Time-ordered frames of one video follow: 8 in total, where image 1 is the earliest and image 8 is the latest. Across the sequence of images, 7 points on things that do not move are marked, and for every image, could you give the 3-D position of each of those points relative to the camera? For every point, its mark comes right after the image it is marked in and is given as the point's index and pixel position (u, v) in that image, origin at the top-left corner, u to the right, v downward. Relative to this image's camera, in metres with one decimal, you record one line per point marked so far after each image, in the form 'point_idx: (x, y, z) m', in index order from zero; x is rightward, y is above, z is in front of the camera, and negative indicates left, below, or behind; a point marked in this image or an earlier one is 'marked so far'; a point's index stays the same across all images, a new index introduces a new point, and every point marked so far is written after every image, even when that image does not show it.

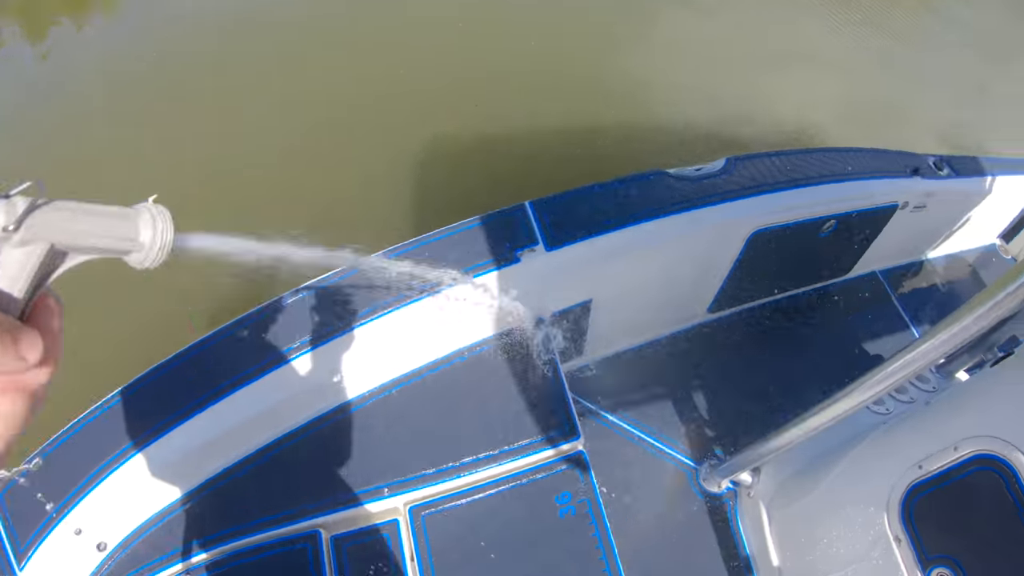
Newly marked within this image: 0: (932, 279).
0: (+2.9, +0.1, +4.7) m
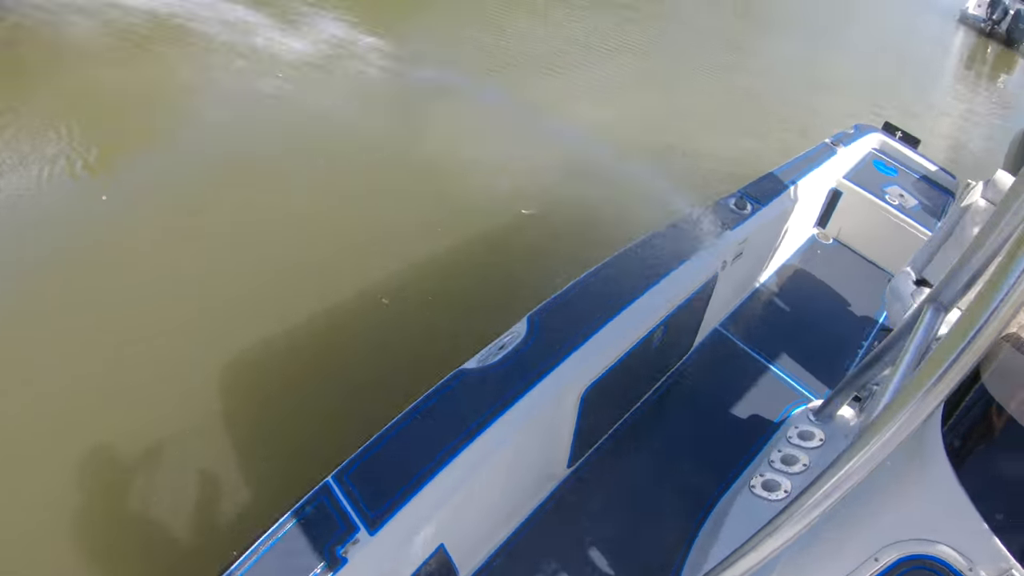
0: (+1.7, 0.0, +4.4) m
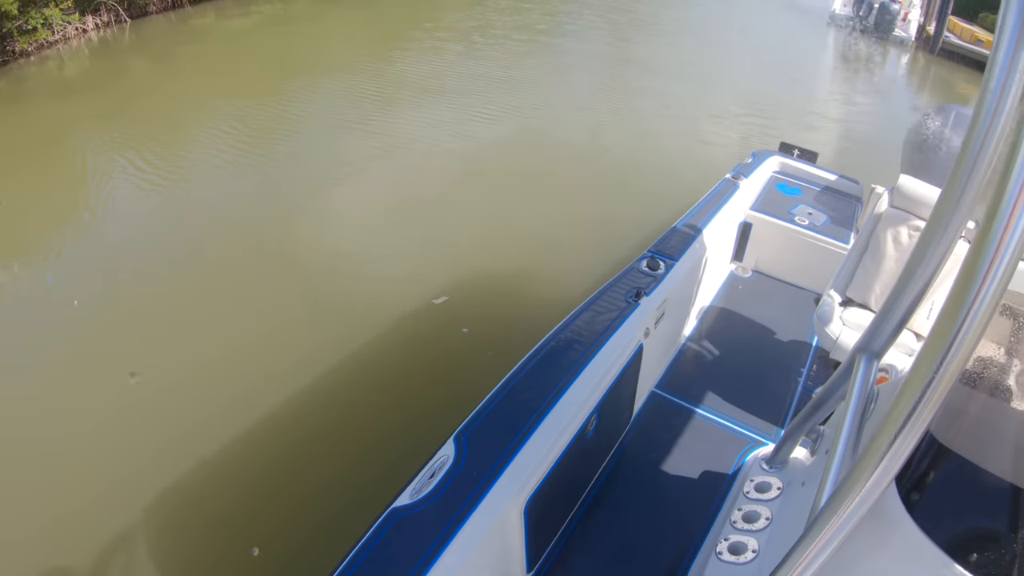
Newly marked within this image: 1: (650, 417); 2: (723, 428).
0: (+1.2, -0.3, +4.3) m
1: (+0.8, -0.7, +3.8) m
2: (+1.2, -0.8, +3.8) m
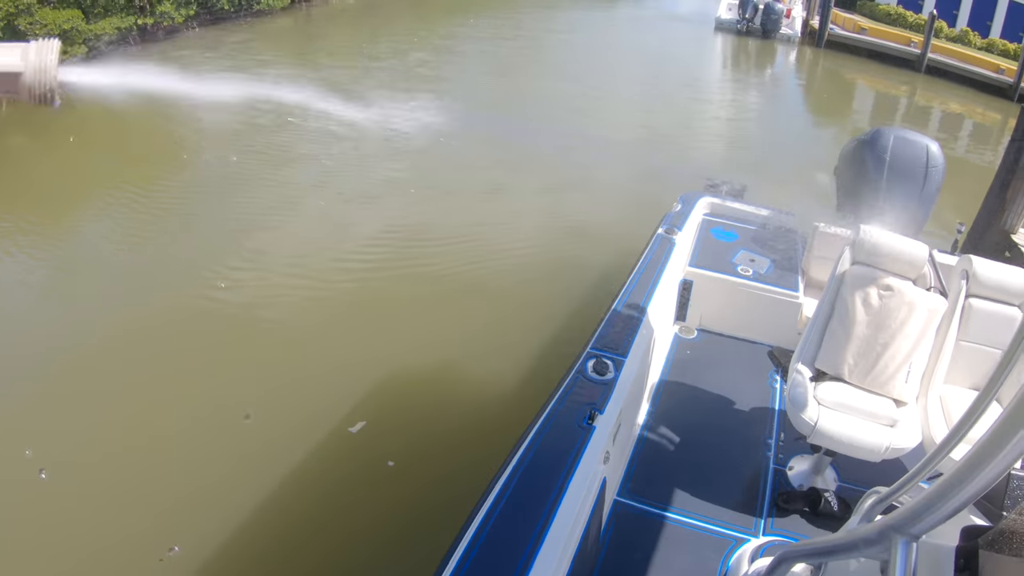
0: (+0.8, -0.8, +3.8) m
1: (+0.6, -1.2, +3.3) m
2: (+1.0, -1.2, +3.3) m
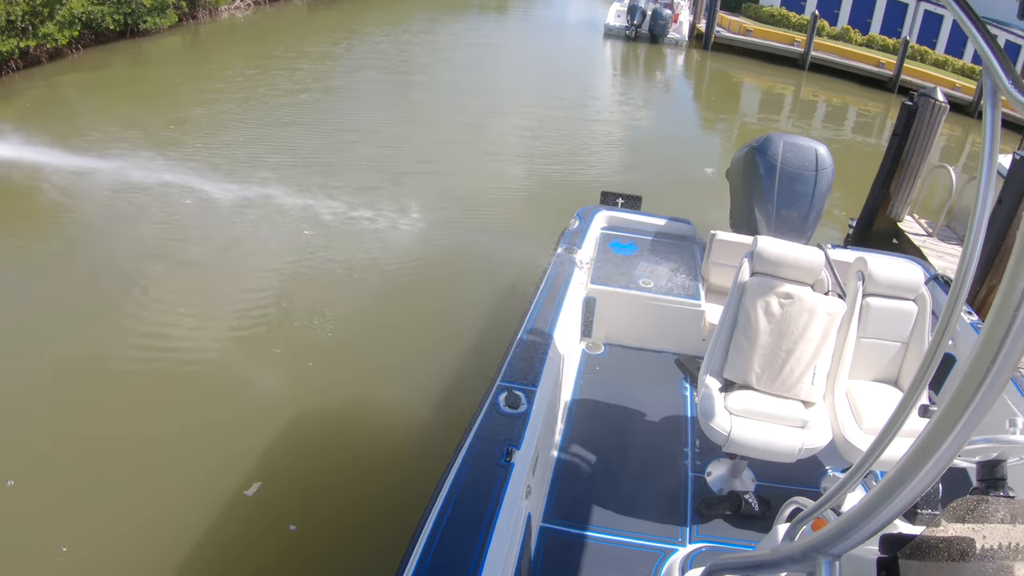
0: (+0.3, -0.9, +3.7) m
1: (+0.2, -1.3, +3.2) m
2: (+0.6, -1.3, +3.3) m
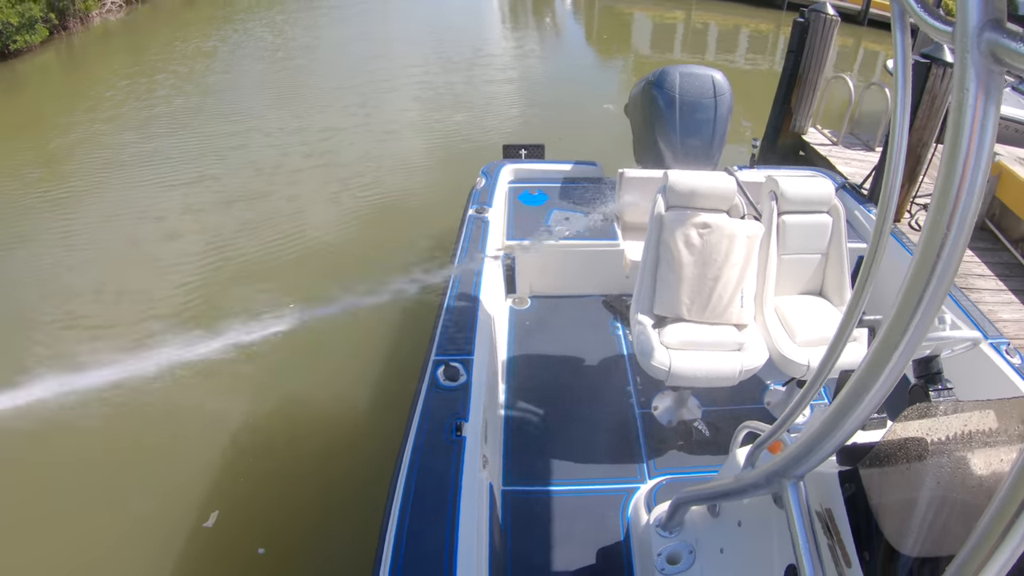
0: (+0.1, -0.7, +3.7) m
1: (0.0, -1.1, +3.2) m
2: (+0.4, -1.0, +3.3) m
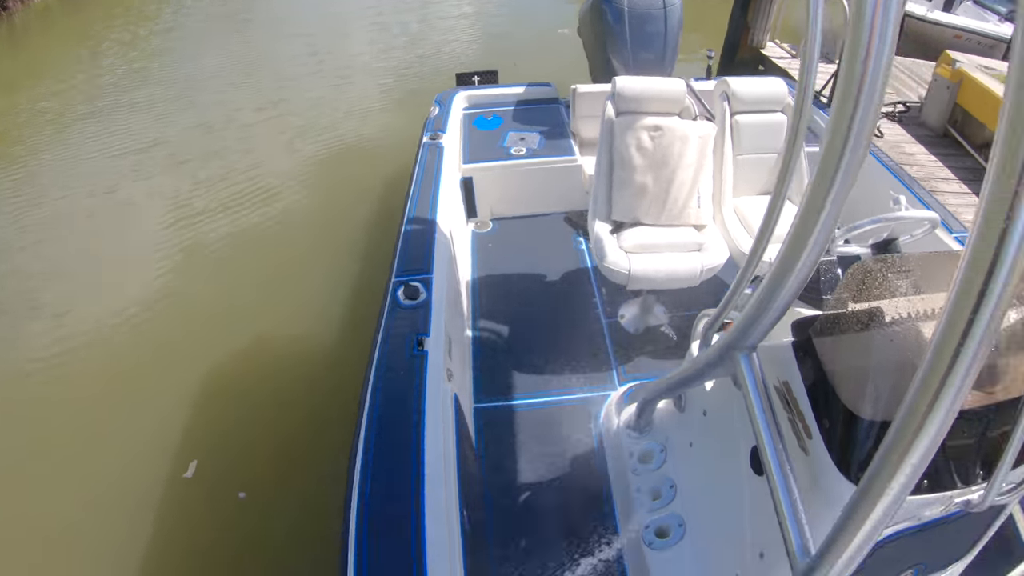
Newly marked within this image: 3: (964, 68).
0: (-0.1, -0.2, +3.7) m
1: (-0.1, -0.7, +3.2) m
2: (+0.3, -0.6, +3.3) m
3: (+3.9, +1.9, +5.6) m
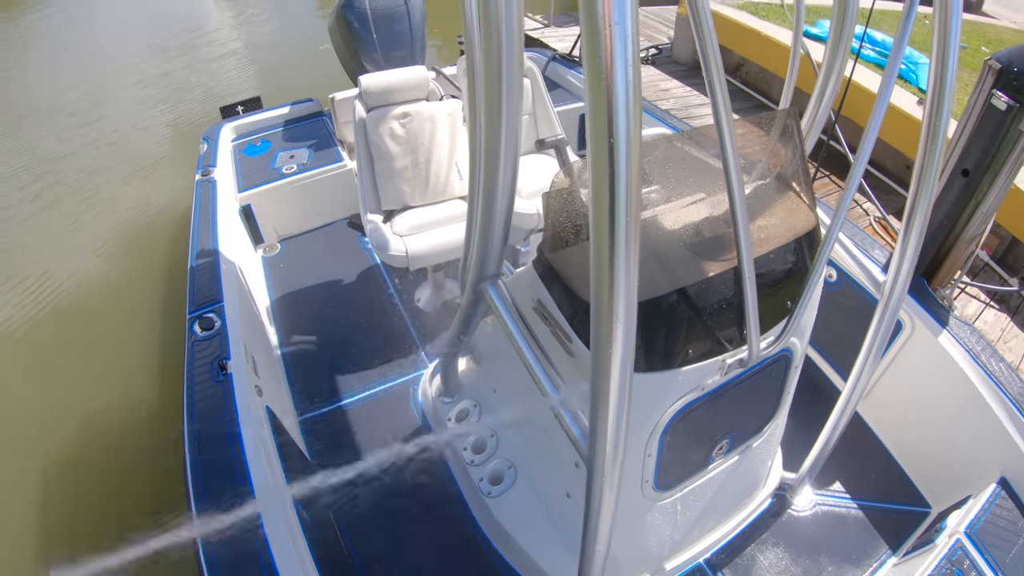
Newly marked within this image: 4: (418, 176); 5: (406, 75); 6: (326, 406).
0: (-1.2, -0.3, +3.7) m
1: (-1.0, -0.8, +3.3) m
2: (-0.7, -0.6, +3.4) m
3: (+1.8, +2.7, +6.2) m
4: (-0.5, +0.6, +3.4) m
5: (-0.6, +1.2, +3.6) m
6: (-1.0, -0.6, +3.4) m
